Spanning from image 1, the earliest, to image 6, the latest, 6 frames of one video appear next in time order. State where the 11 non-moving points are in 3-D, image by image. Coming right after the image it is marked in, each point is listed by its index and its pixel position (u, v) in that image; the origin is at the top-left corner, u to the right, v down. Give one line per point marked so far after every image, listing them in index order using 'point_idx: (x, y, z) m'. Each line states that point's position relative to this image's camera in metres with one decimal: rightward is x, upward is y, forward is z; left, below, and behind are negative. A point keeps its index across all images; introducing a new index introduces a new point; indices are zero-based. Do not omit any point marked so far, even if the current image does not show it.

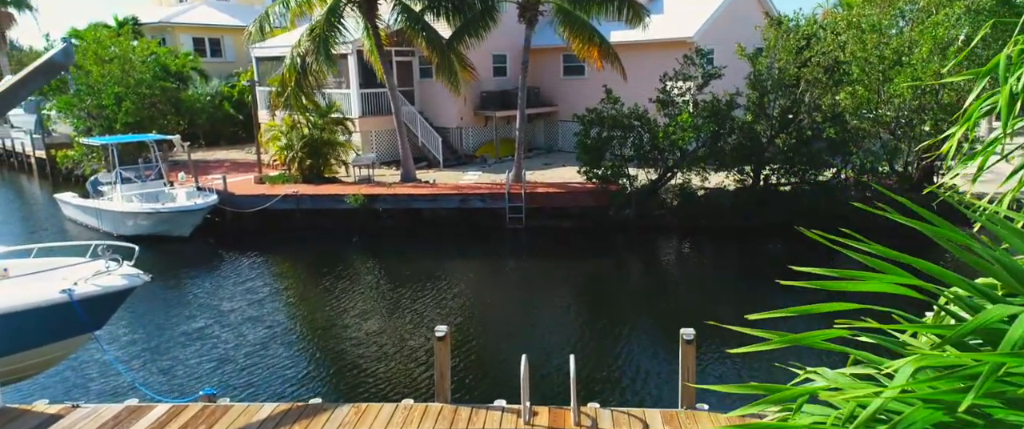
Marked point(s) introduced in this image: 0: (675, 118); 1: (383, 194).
0: (+3.8, +2.2, +15.0) m
1: (-3.4, +0.5, +17.0) m
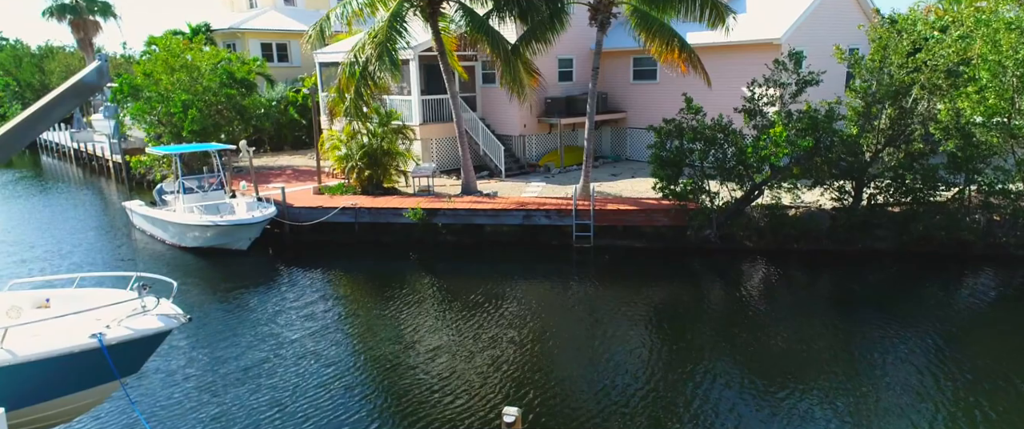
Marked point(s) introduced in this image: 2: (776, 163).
0: (+5.2, +1.7, +13.5) m
1: (-1.7, +0.1, +16.2) m
2: (+5.3, +1.0, +13.1) m
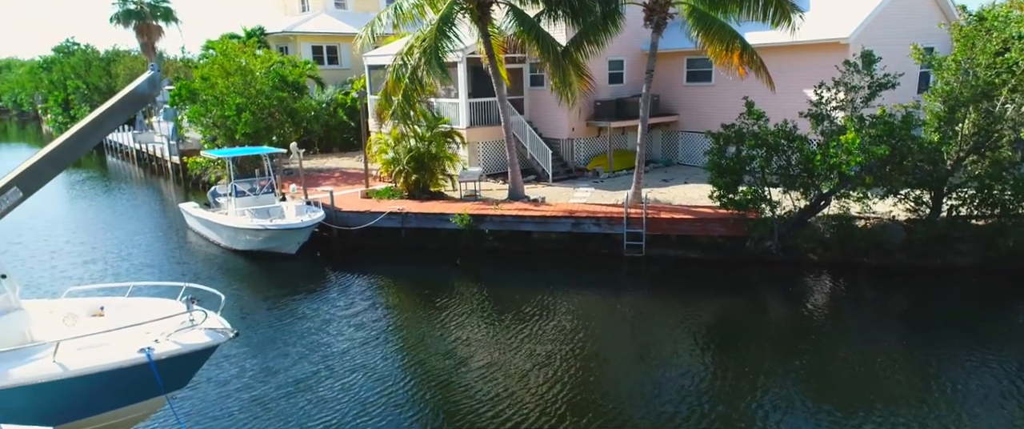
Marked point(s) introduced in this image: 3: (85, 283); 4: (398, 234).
0: (+6.2, +1.5, +12.6) m
1: (-0.5, 0.0, +15.8) m
2: (+6.2, +0.8, +12.2) m
3: (-9.9, -1.6, +15.3) m
4: (-3.0, -0.5, +17.0) m
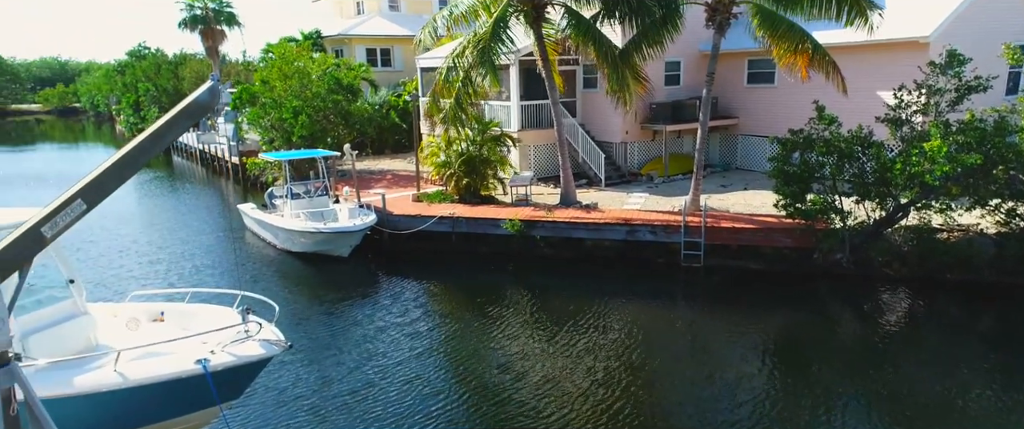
0: (+7.2, +1.3, +11.7) m
1: (+0.7, -0.2, +15.4) m
2: (+7.2, +0.6, +11.3) m
3: (-8.7, -1.6, +15.6) m
4: (-1.6, -0.6, +16.8) m
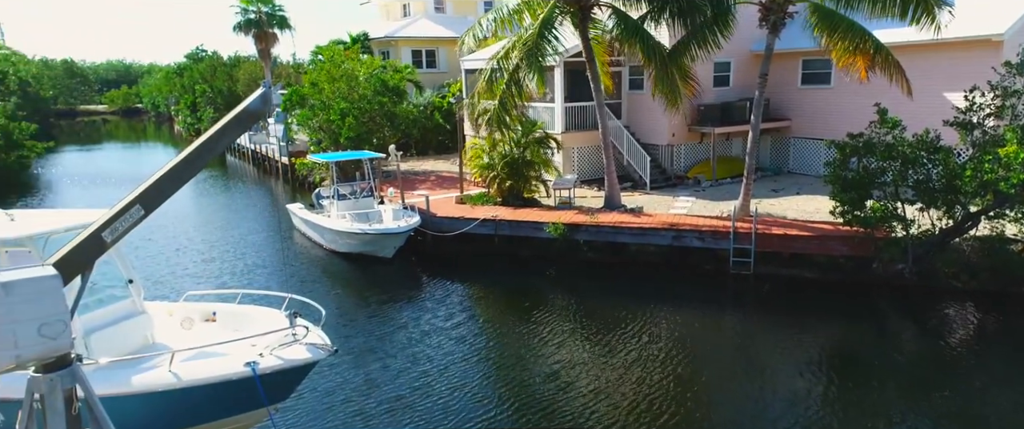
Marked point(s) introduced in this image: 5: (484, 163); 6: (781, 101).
0: (+8.0, +1.1, +11.0) m
1: (+1.7, -0.2, +15.1) m
2: (+7.9, +0.4, +10.6) m
3: (-7.7, -1.6, +16.0) m
4: (-0.5, -0.7, +16.7) m
5: (-0.8, +1.5, +18.6) m
6: (+8.0, +3.4, +19.4) m
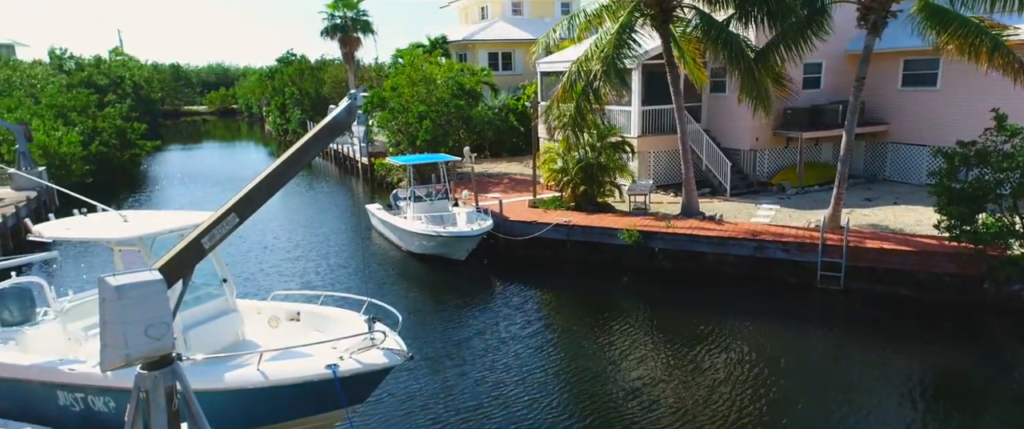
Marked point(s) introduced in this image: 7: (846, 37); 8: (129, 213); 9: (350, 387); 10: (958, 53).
0: (+9.2, +0.9, +9.9) m
1: (+3.4, -0.4, +14.7) m
2: (+9.2, +0.2, +9.5) m
3: (-5.9, -1.6, +16.5) m
4: (+1.4, -0.8, +16.5) m
5: (+1.3, +1.3, +18.4) m
6: (+10.2, +3.1, +18.3) m
7: (+10.0, +5.4, +19.6) m
8: (-4.9, 0.0, +8.2) m
9: (-2.0, -2.0, +7.8) m
10: (+7.8, +2.9, +11.6) m
